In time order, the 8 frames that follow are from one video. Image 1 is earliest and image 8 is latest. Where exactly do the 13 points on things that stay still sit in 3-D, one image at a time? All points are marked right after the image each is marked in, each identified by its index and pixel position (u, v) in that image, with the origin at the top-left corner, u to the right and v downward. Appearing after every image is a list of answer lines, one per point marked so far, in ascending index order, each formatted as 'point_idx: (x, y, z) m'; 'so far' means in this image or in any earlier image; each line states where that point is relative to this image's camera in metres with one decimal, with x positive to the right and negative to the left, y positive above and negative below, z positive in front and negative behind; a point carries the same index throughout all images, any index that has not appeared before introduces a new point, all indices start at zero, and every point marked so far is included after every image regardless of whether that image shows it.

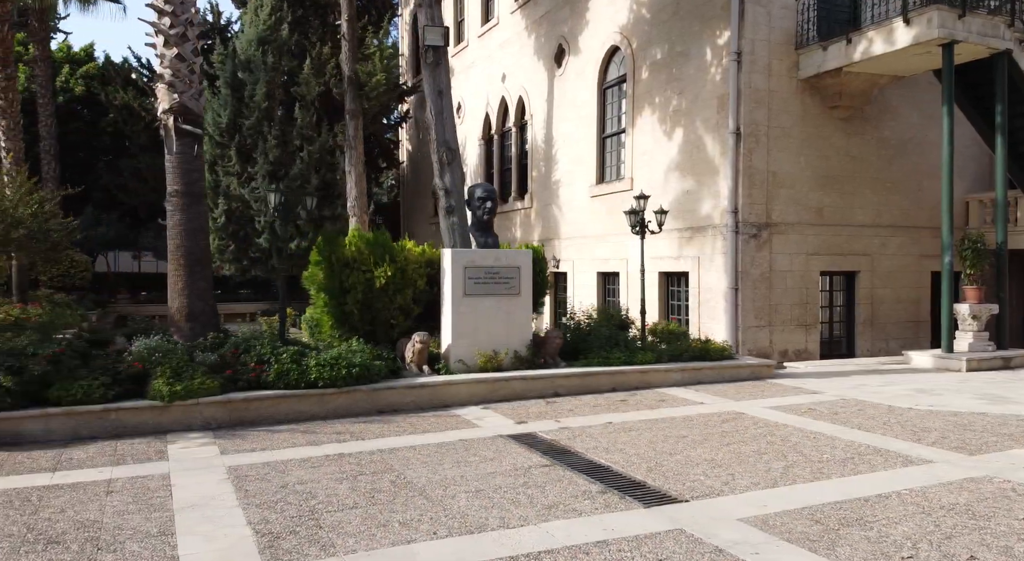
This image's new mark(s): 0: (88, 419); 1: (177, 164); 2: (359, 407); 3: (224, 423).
0: (-4.5, -1.4, +9.1) m
1: (-4.4, +1.4, +11.2) m
2: (-2.0, -1.6, +10.6) m
3: (-3.3, -1.6, +9.9) m
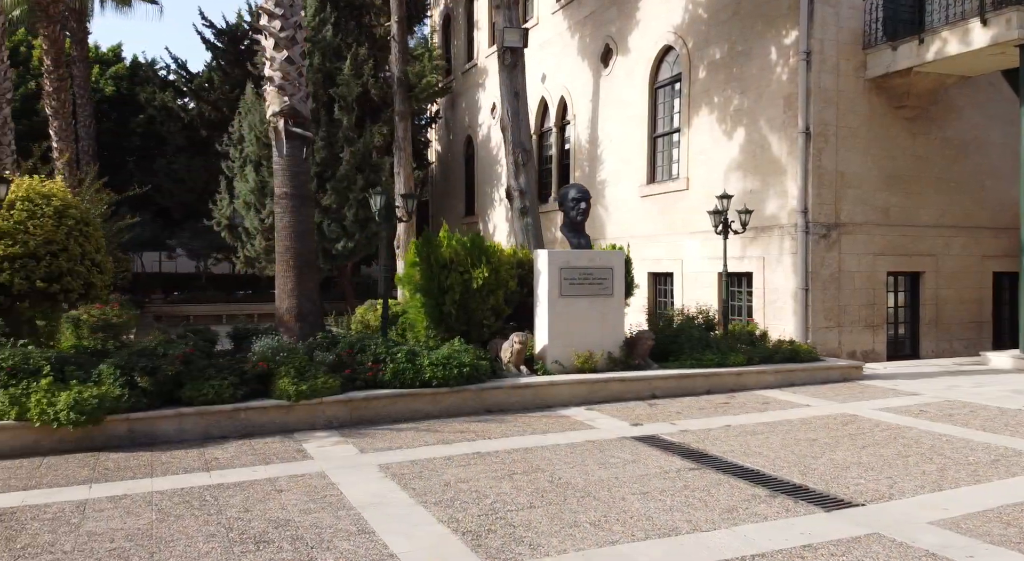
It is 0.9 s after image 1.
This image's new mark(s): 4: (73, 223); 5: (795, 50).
0: (-3.2, -1.4, +9.1) m
1: (-3.0, +1.4, +11.2) m
2: (-0.6, -1.6, +10.6) m
3: (-2.0, -1.6, +9.9) m
4: (-5.4, +0.7, +10.6) m
5: (+5.3, +4.6, +17.0) m
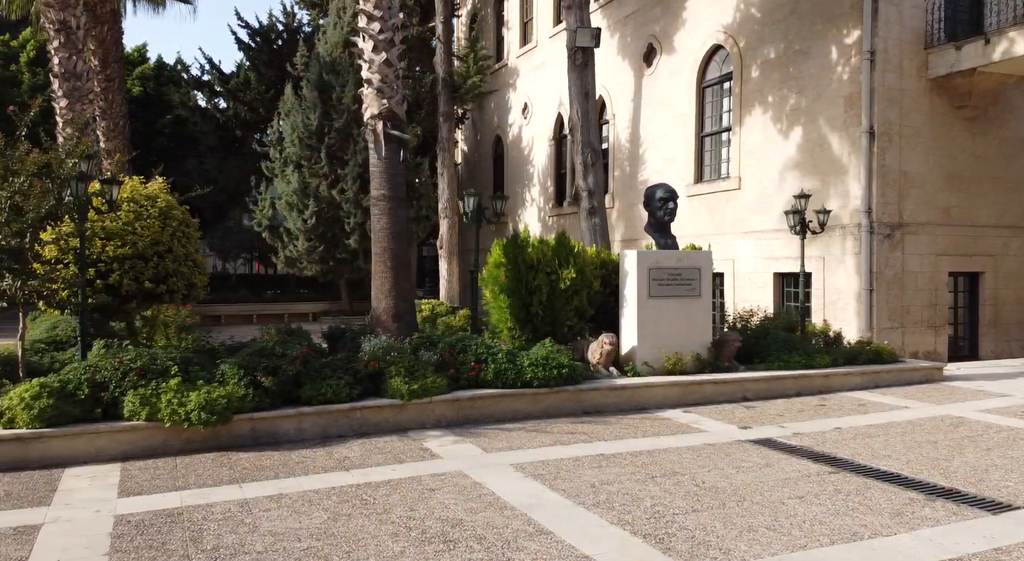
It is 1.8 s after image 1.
0: (-1.9, -1.4, +9.2) m
1: (-1.7, +1.4, +11.2) m
2: (+0.7, -1.6, +10.6) m
3: (-0.7, -1.6, +9.9) m
4: (-4.1, +0.7, +10.7) m
5: (+6.6, +4.5, +17.0) m
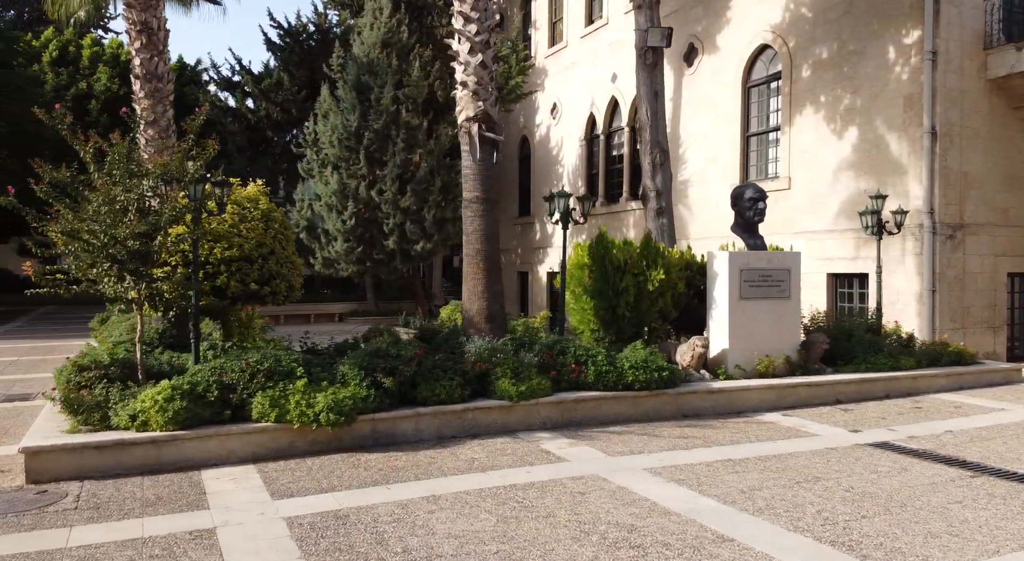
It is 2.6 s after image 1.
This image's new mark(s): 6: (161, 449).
0: (-0.7, -1.5, +9.1) m
1: (-0.5, +1.4, +11.2) m
2: (+1.9, -1.6, +10.5) m
3: (+0.5, -1.6, +9.9) m
4: (-2.9, +0.7, +10.7) m
5: (+7.9, +4.5, +16.9) m
6: (-3.2, -1.5, +7.8) m
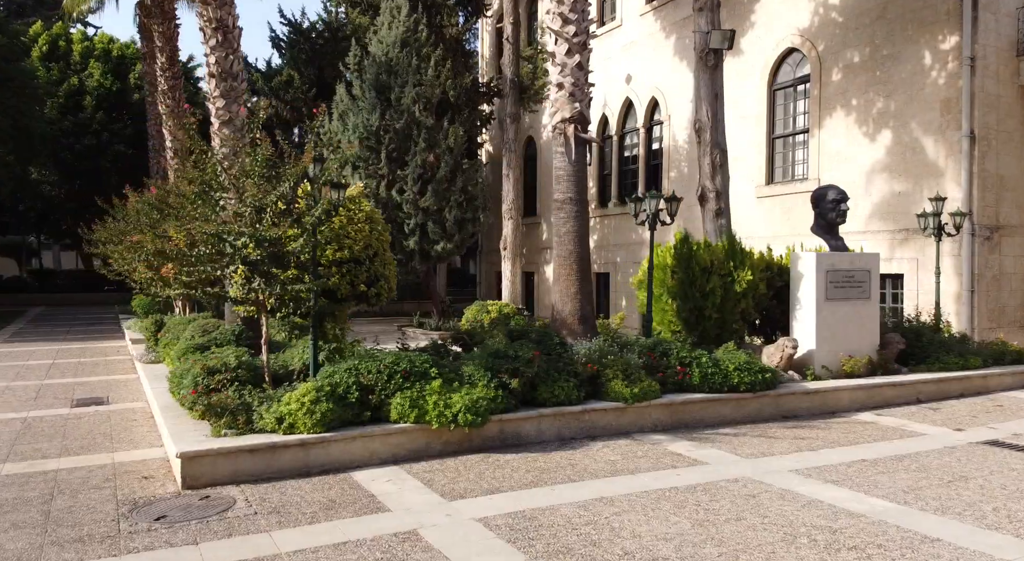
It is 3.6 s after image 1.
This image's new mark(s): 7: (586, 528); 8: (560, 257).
0: (+0.6, -1.5, +9.2) m
1: (+0.8, +1.4, +11.2) m
2: (+3.2, -1.6, +10.6) m
3: (+1.8, -1.7, +9.9) m
4: (-1.6, +0.7, +10.6) m
5: (+9.0, +4.5, +17.2) m
6: (-1.8, -1.5, +7.7) m
7: (+0.5, -1.8, +6.1) m
8: (+0.6, +0.3, +11.3) m
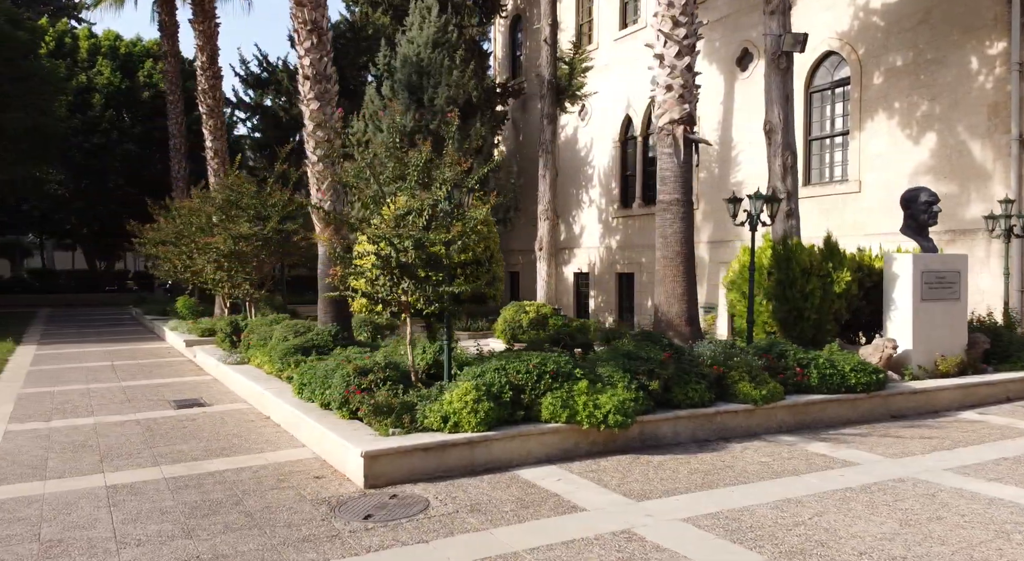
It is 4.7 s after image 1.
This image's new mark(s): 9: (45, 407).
0: (+2.1, -1.5, +9.2) m
1: (+2.2, +1.4, +11.3) m
2: (+4.6, -1.6, +10.8) m
3: (+3.3, -1.7, +10.0) m
4: (-0.2, +0.6, +10.6) m
5: (+10.3, +4.5, +17.4) m
6: (-0.3, -1.5, +7.8) m
7: (+2.0, -1.8, +6.2) m
8: (+2.0, +0.3, +11.4) m
9: (-6.4, -1.7, +11.8) m
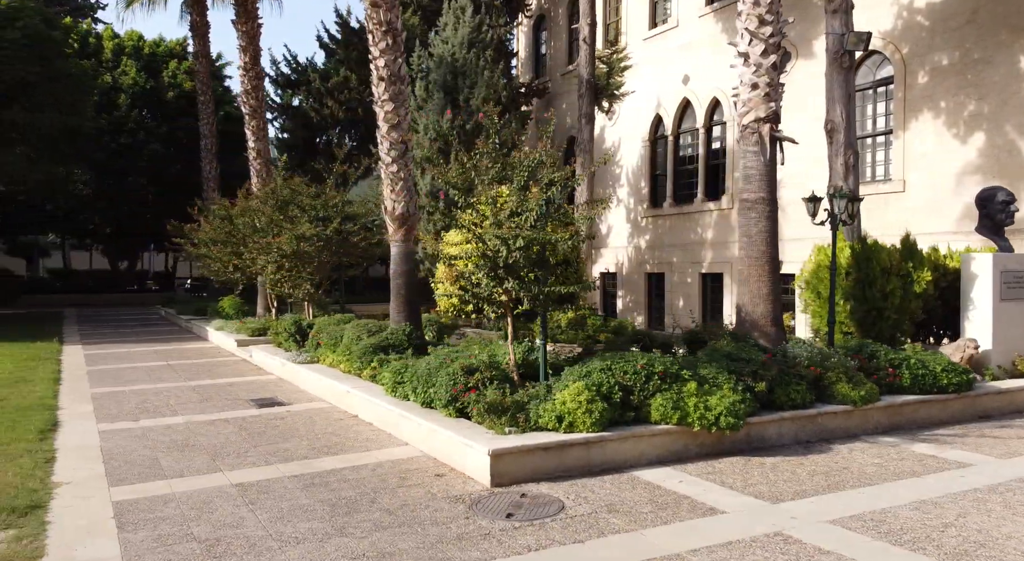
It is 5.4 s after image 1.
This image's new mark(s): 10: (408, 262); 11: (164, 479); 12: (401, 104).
0: (+3.2, -1.5, +9.2) m
1: (+3.3, +1.4, +11.2) m
2: (+5.7, -1.6, +10.7) m
3: (+4.3, -1.7, +10.0) m
4: (+0.9, +0.6, +10.6) m
5: (+11.4, +4.5, +17.3) m
6: (+0.7, -1.5, +7.8) m
7: (+3.1, -1.8, +6.2) m
8: (+3.1, +0.3, +11.3) m
9: (-5.3, -1.7, +11.8) m
10: (-1.6, +0.3, +13.2) m
11: (-3.1, -1.8, +7.6) m
12: (-1.7, +2.7, +13.1) m
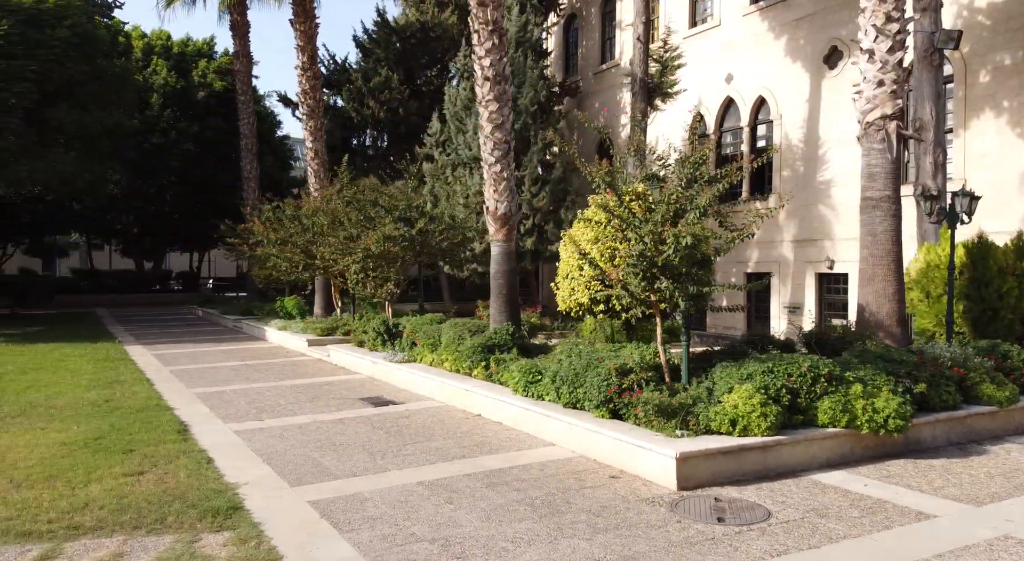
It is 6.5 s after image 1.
0: (+4.7, -1.5, +9.1) m
1: (+4.9, +1.4, +11.2) m
2: (+7.2, -1.6, +10.6) m
3: (+5.9, -1.7, +9.9) m
4: (+2.4, +0.7, +10.6) m
5: (+13.0, +4.5, +17.2) m
6: (+2.3, -1.5, +7.7) m
7: (+4.6, -1.8, +6.1) m
8: (+4.7, +0.3, +11.3) m
9: (-3.7, -1.7, +11.8) m
10: (0.0, +0.3, +13.1) m
11: (-1.5, -1.7, +7.6) m
12: (-0.1, +2.7, +13.0) m
